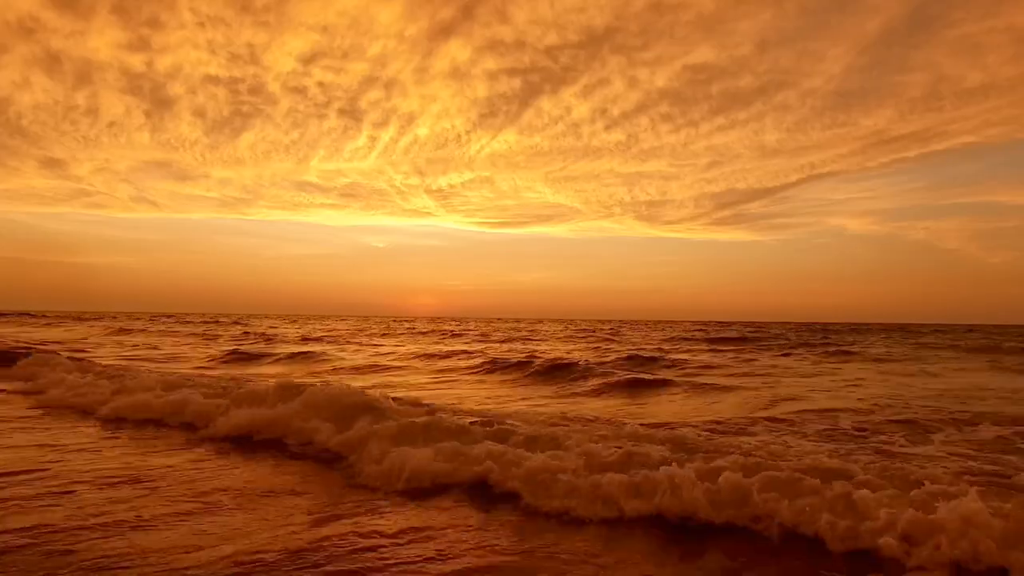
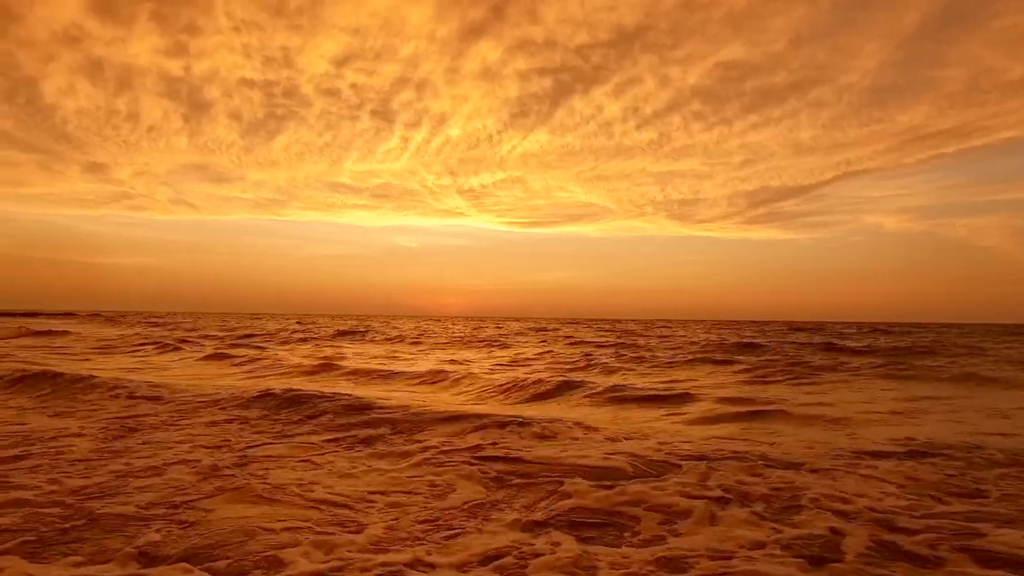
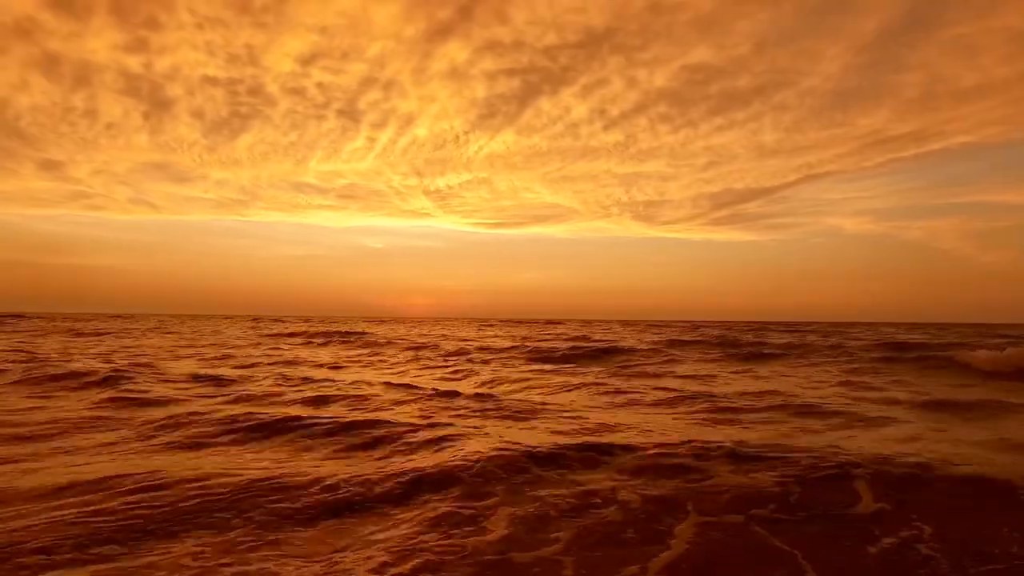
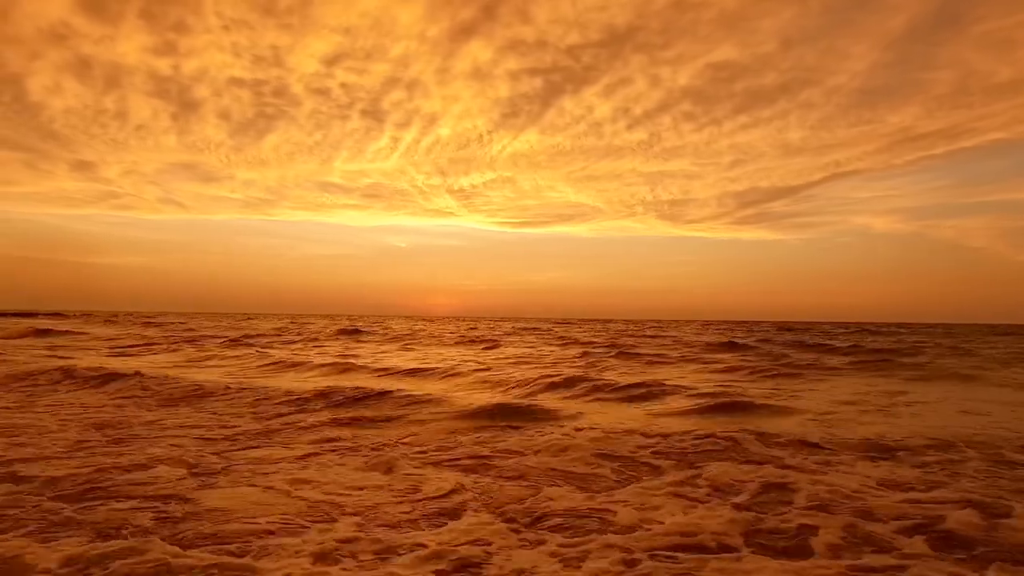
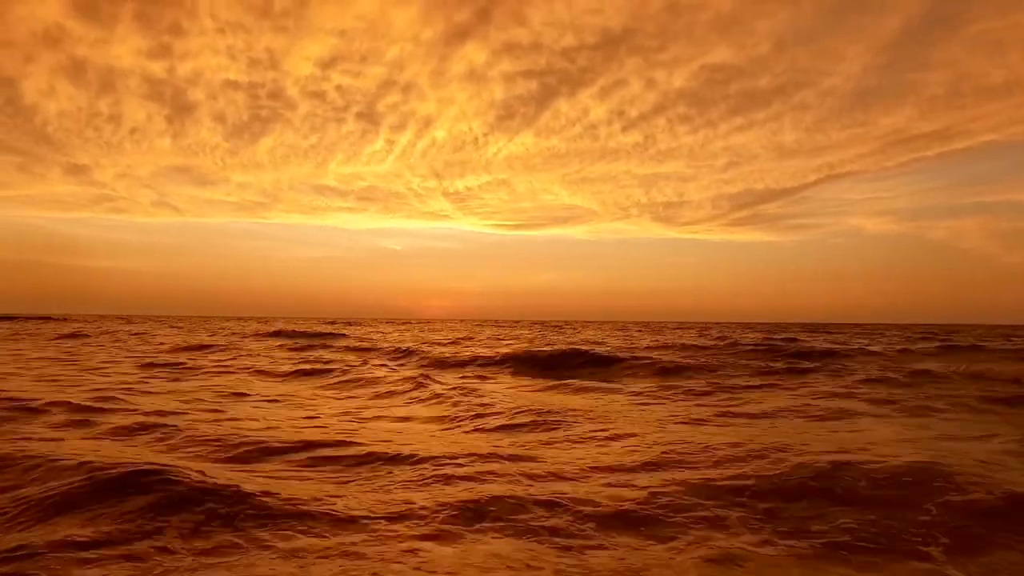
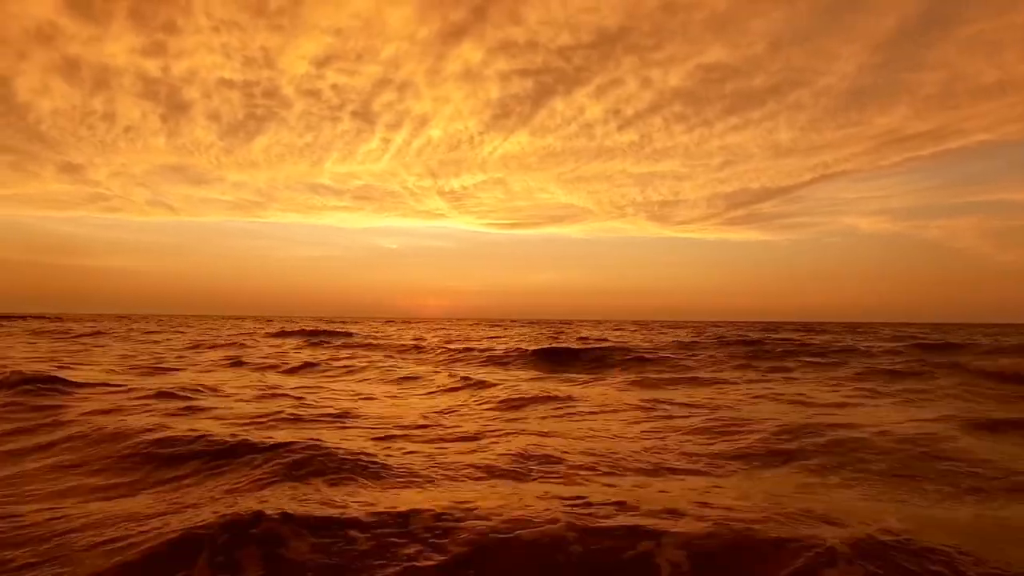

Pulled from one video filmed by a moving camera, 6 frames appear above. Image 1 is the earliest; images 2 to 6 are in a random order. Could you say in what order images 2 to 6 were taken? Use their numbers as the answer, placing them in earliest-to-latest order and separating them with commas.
4, 2, 3, 6, 5
